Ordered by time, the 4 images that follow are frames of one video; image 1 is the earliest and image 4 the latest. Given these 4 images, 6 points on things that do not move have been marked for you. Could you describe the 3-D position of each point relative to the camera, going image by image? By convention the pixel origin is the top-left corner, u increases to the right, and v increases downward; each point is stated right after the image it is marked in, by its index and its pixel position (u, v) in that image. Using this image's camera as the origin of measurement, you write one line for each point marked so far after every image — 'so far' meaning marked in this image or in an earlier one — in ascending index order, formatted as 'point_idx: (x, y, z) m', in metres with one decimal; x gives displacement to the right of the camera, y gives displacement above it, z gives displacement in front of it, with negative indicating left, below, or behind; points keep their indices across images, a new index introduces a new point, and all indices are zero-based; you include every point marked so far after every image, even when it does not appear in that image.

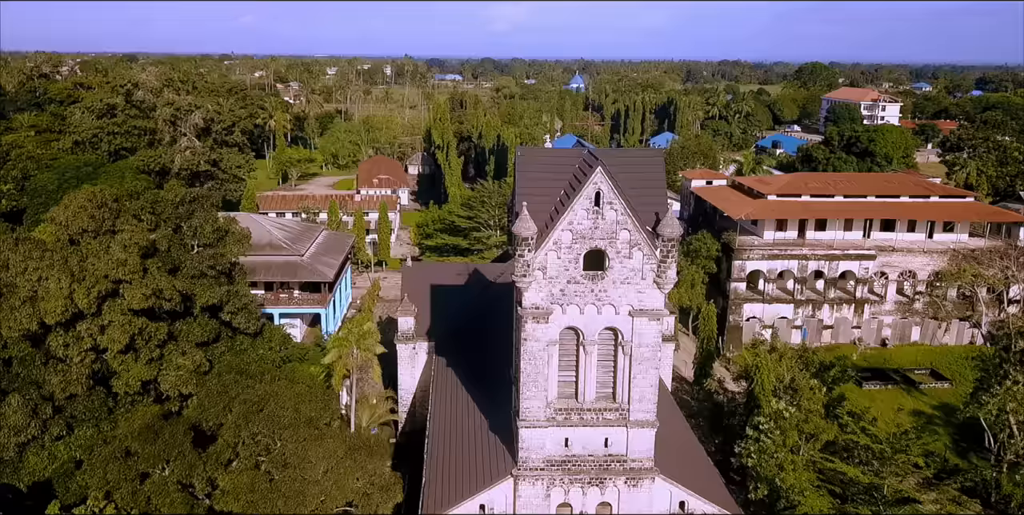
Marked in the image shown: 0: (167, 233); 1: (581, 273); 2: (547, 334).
0: (-9.1, +0.7, +17.7) m
1: (+1.4, -0.3, +13.1) m
2: (+0.7, -1.5, +13.4) m
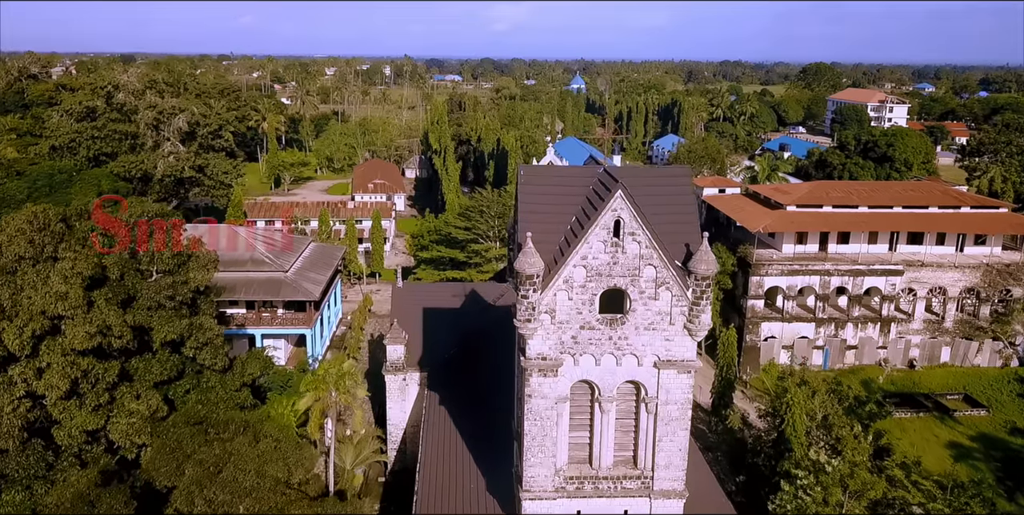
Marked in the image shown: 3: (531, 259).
0: (-9.1, 0.0, +15.5) m
1: (+1.4, -1.0, +10.9) m
2: (+0.7, -2.2, +11.2) m
3: (+0.3, 0.0, +10.5) m
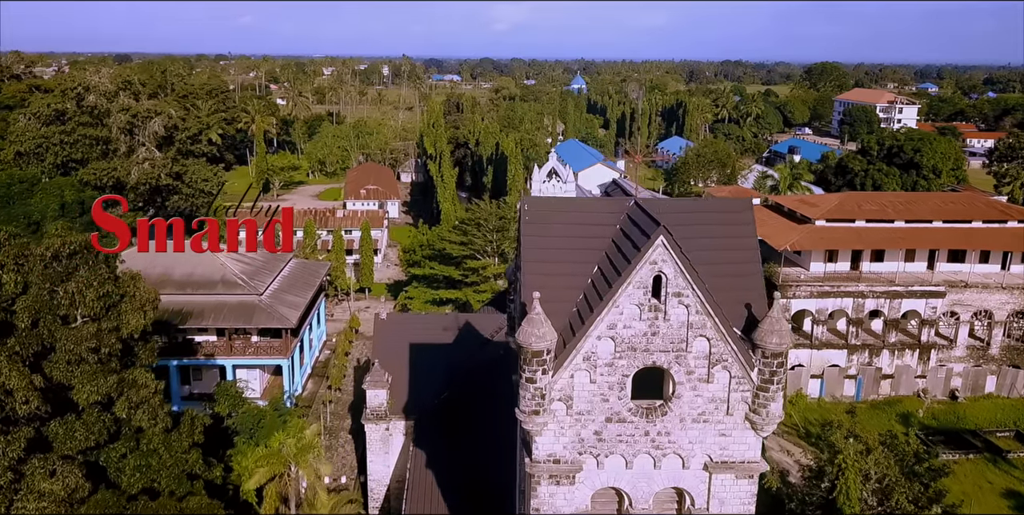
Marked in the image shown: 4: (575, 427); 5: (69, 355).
0: (-9.1, -0.8, +12.6) m
1: (+1.4, -1.8, +8.1) m
2: (+0.7, -3.0, +8.3) m
3: (+0.3, -0.9, +7.6) m
4: (+0.8, -2.0, +8.1) m
5: (-8.4, -1.8, +12.6) m
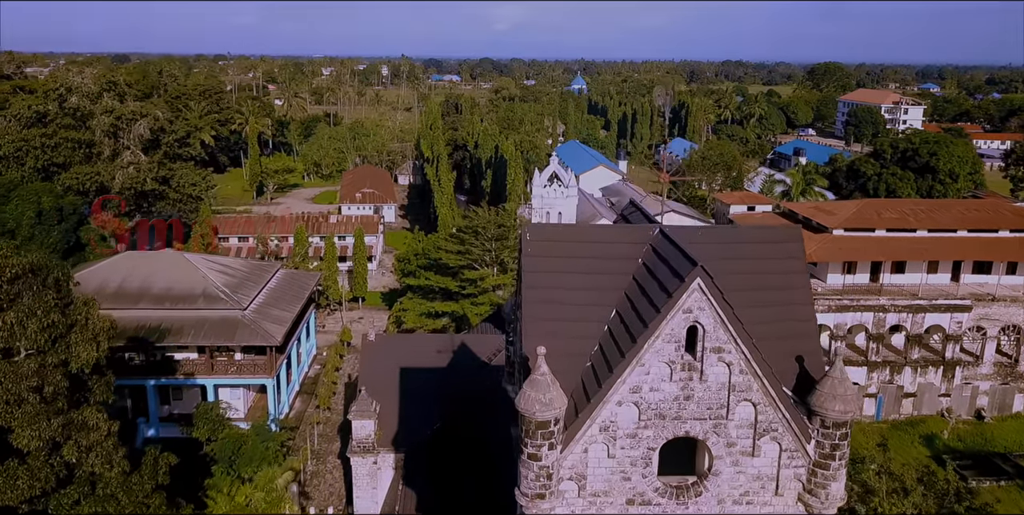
0: (-9.1, -1.3, +11.1) m
1: (+1.4, -2.2, +6.6) m
2: (+0.7, -3.5, +6.8) m
3: (+0.3, -1.3, +6.1) m
4: (+0.8, -2.5, +6.6) m
5: (-8.4, -2.3, +11.1) m
